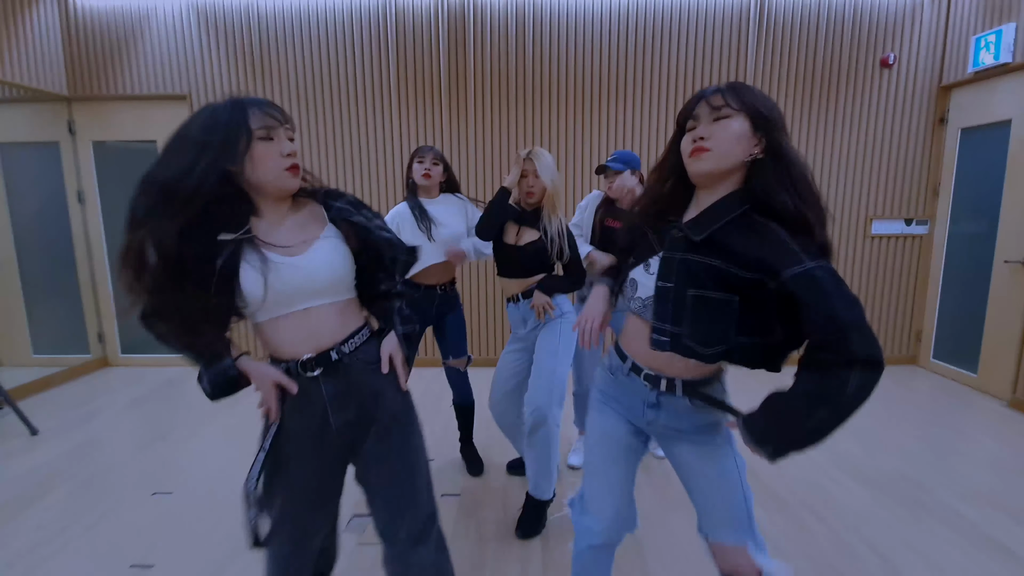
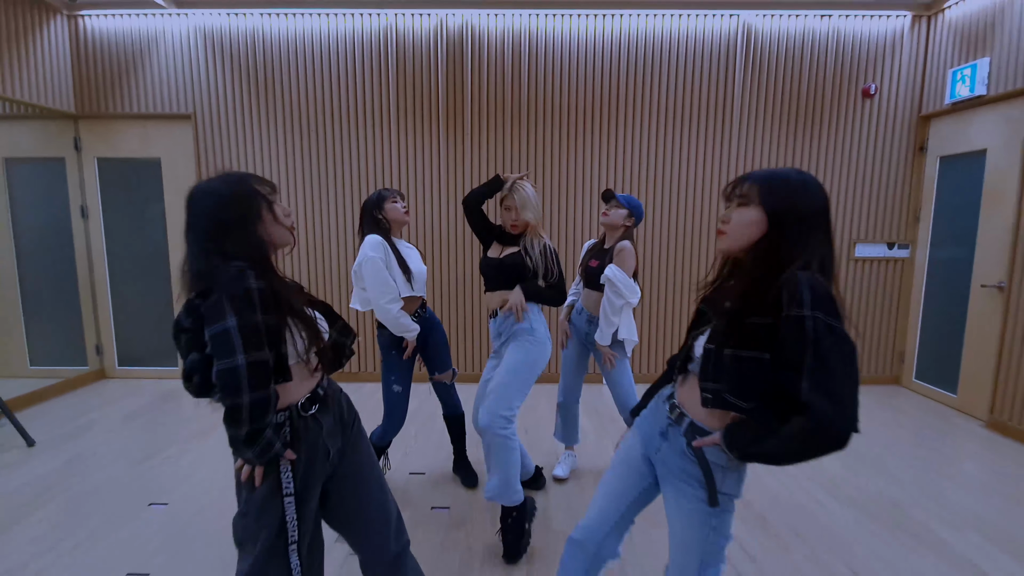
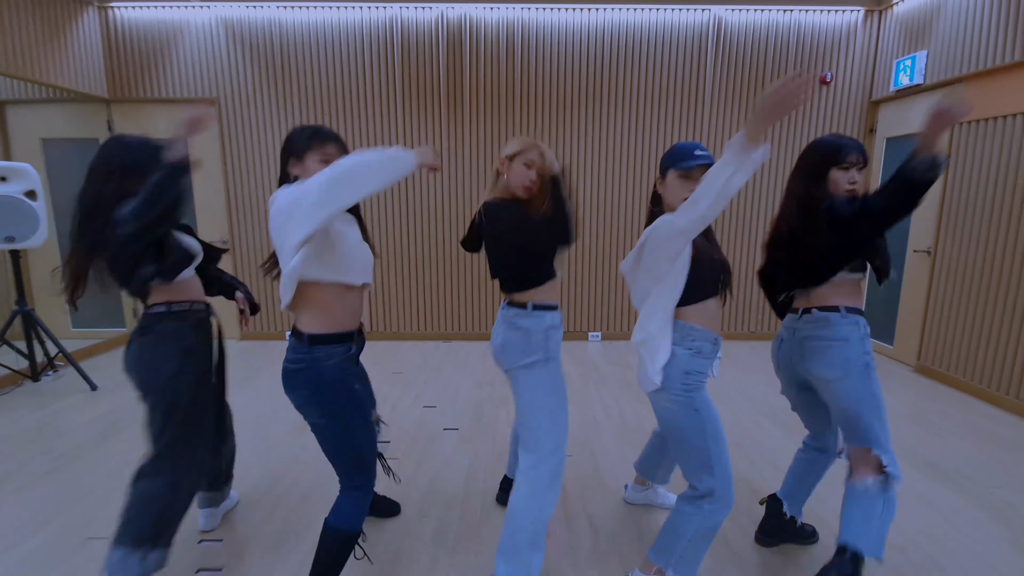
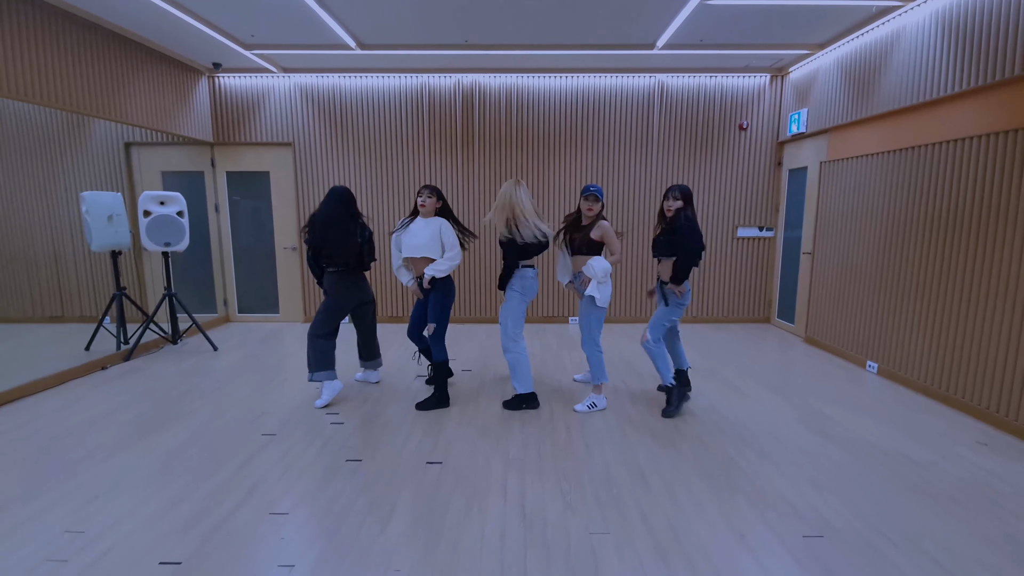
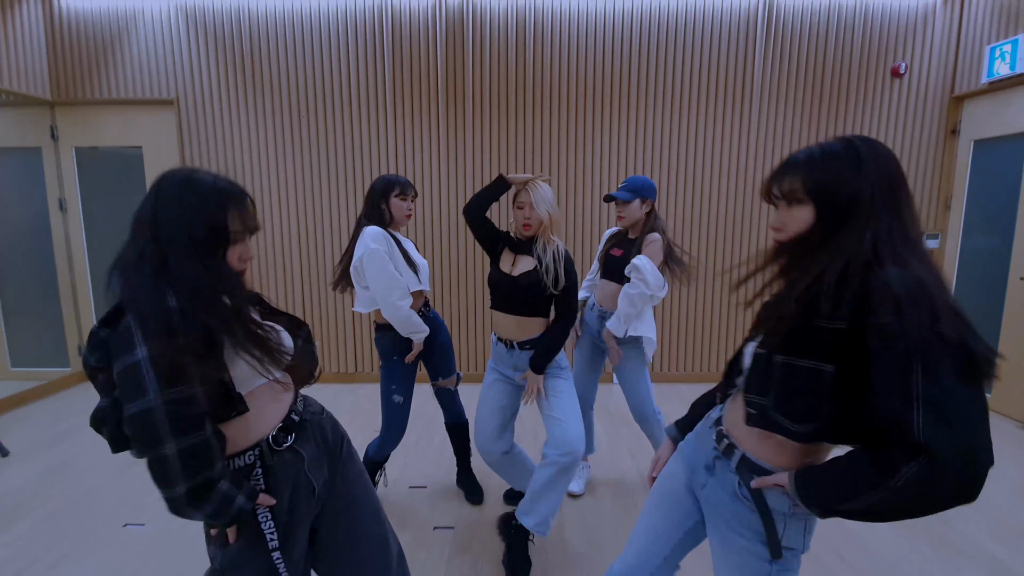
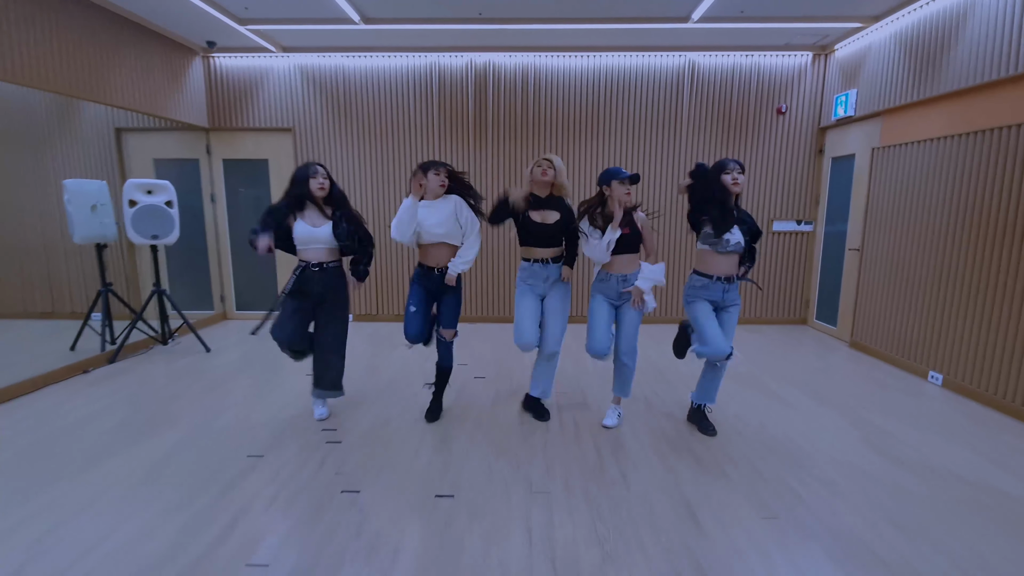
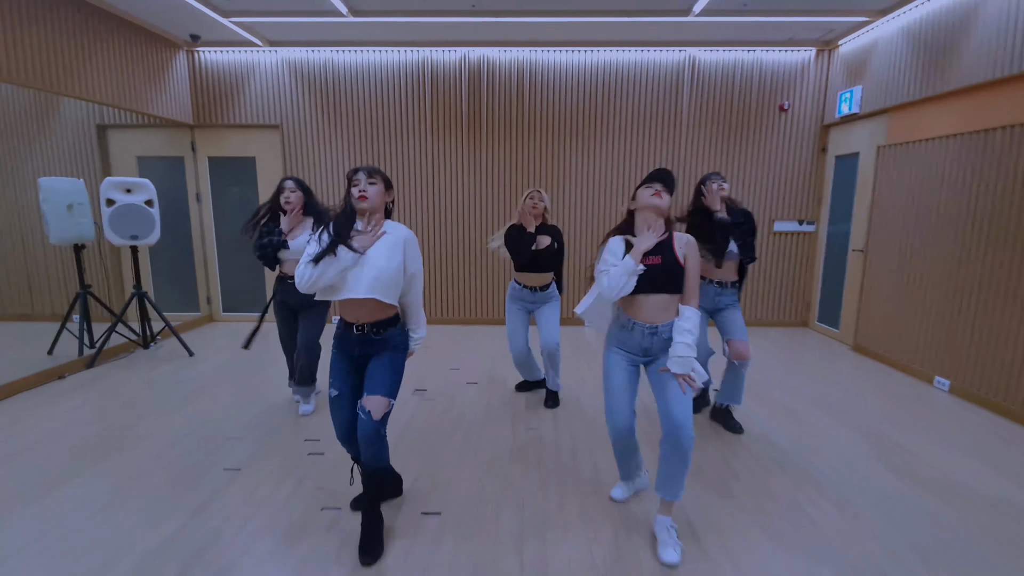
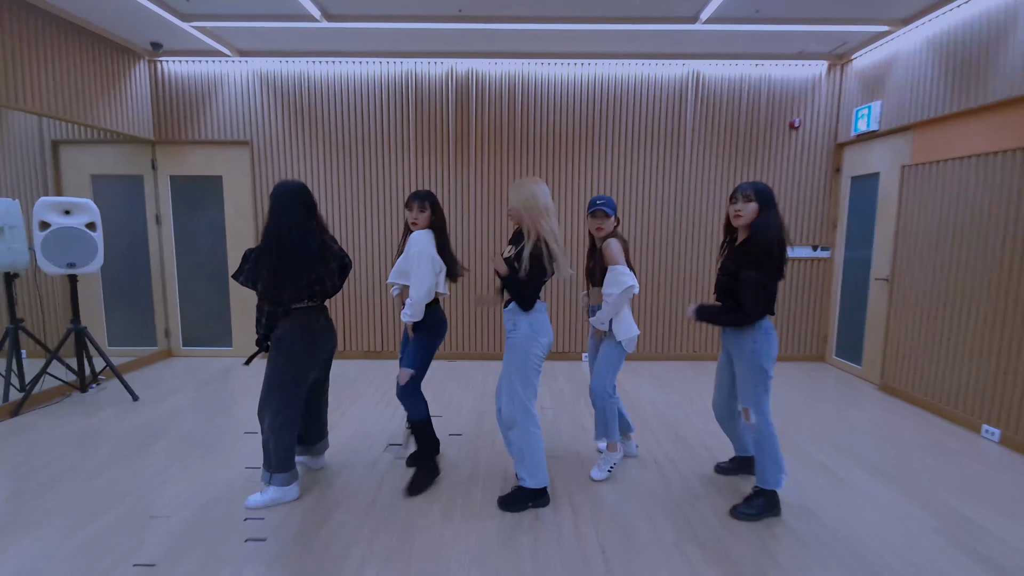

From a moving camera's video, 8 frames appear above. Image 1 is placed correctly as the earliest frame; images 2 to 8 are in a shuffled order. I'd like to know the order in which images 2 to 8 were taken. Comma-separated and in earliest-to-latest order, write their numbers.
5, 2, 8, 4, 6, 3, 7
